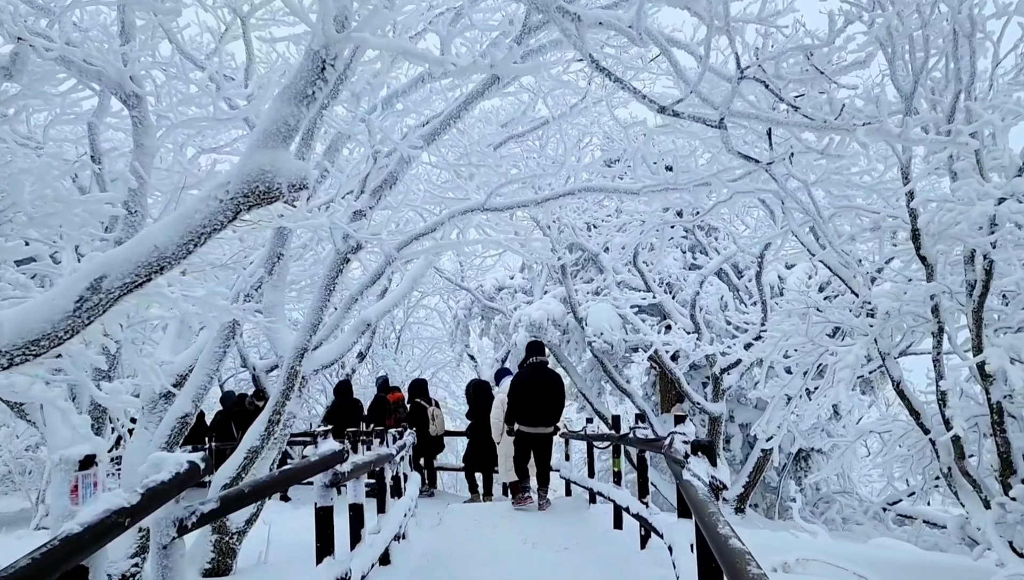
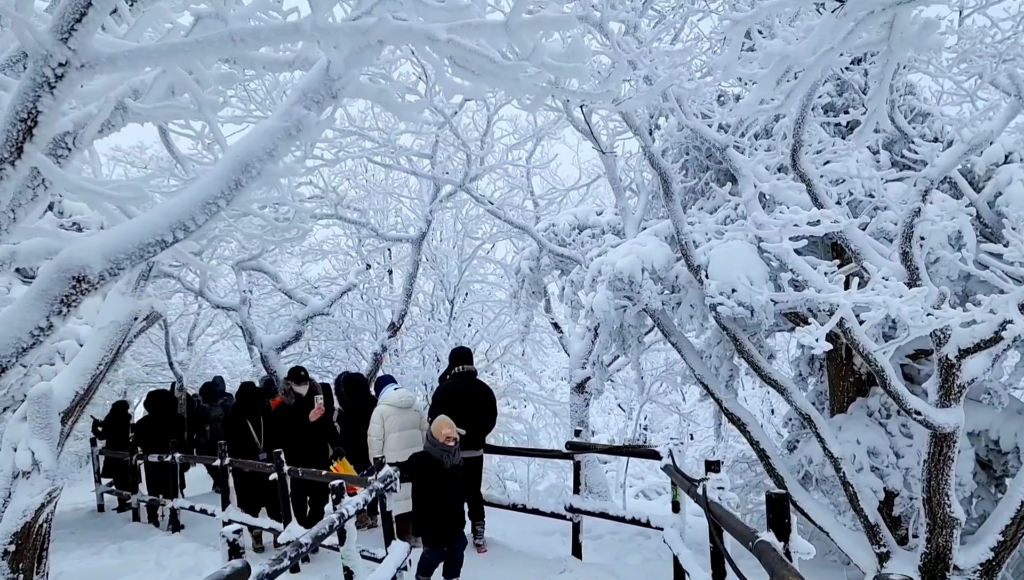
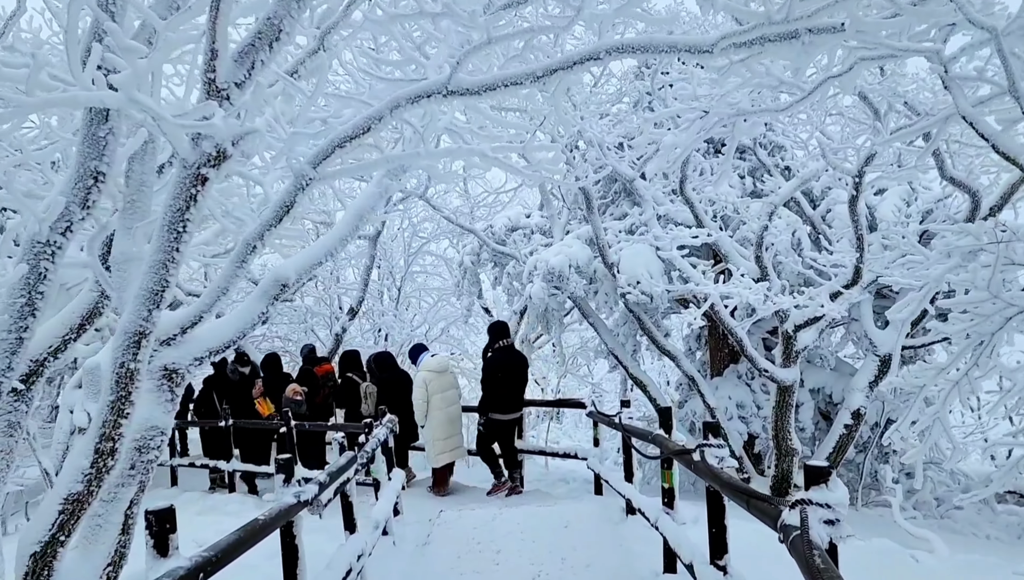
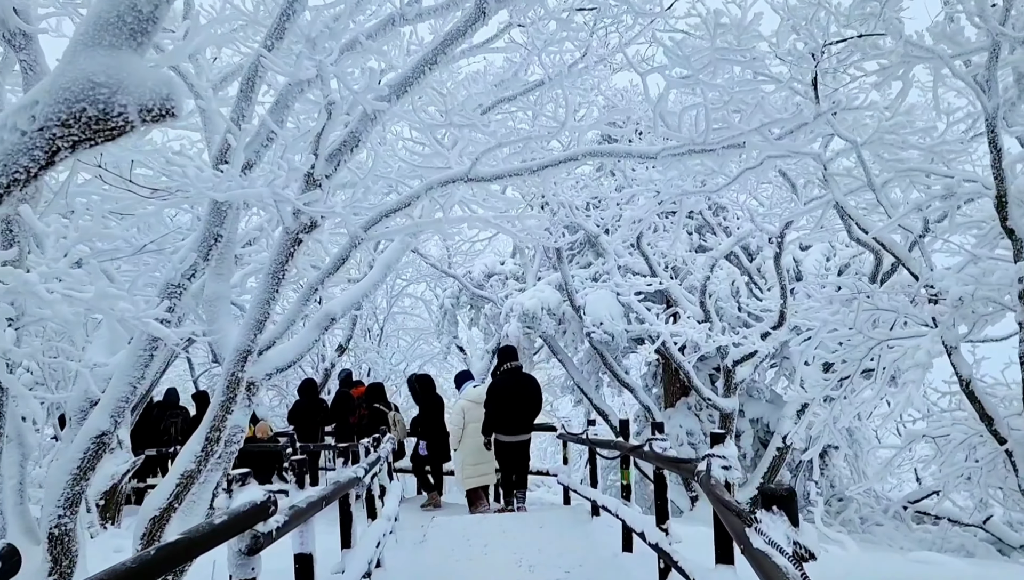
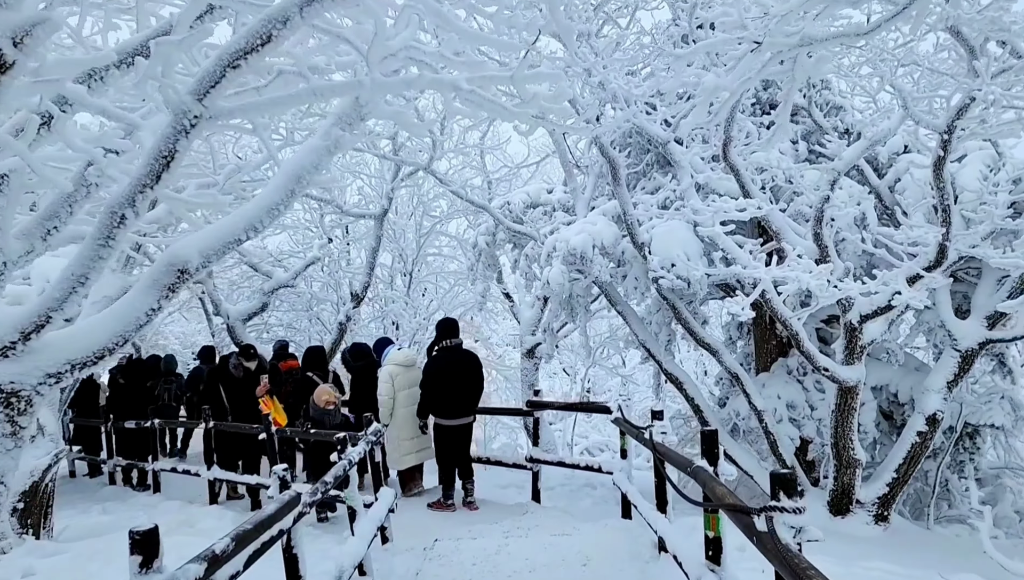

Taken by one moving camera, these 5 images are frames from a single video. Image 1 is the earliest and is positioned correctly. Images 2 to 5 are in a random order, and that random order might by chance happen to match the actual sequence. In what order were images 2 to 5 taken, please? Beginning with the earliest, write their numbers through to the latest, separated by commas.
4, 3, 5, 2
